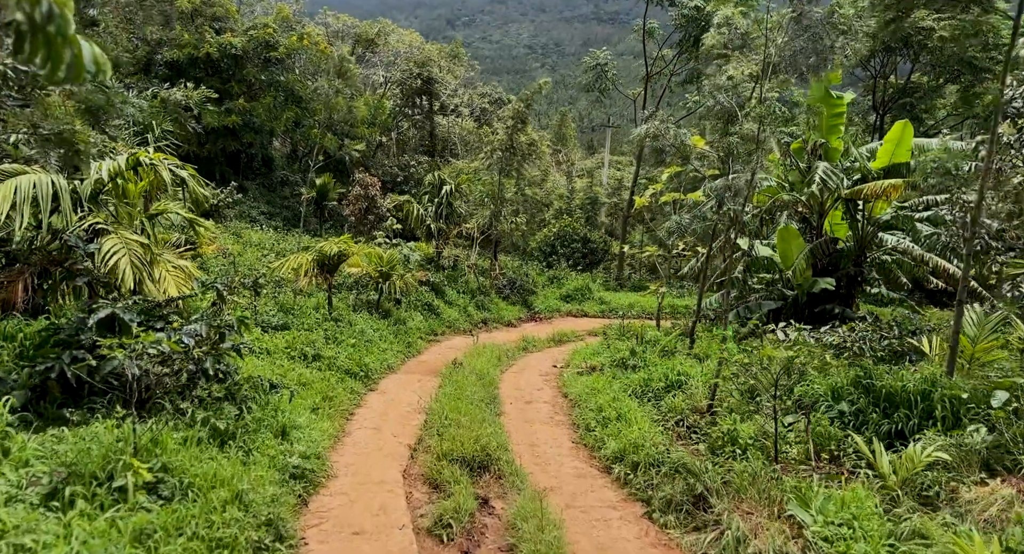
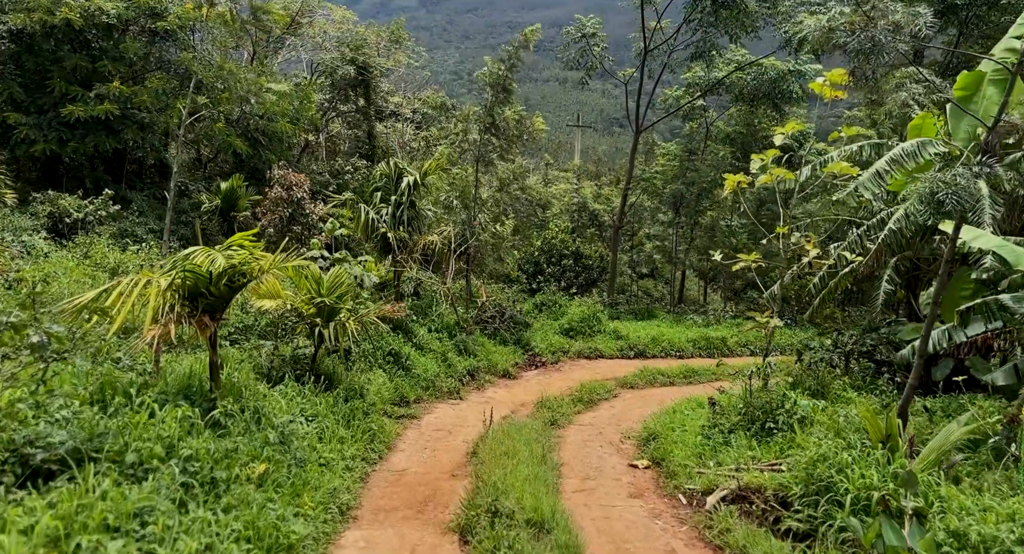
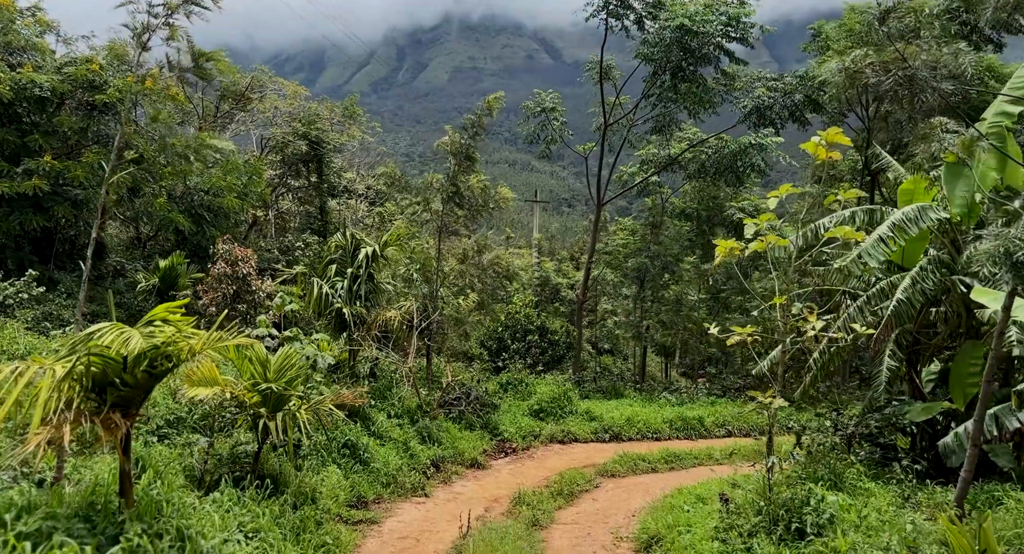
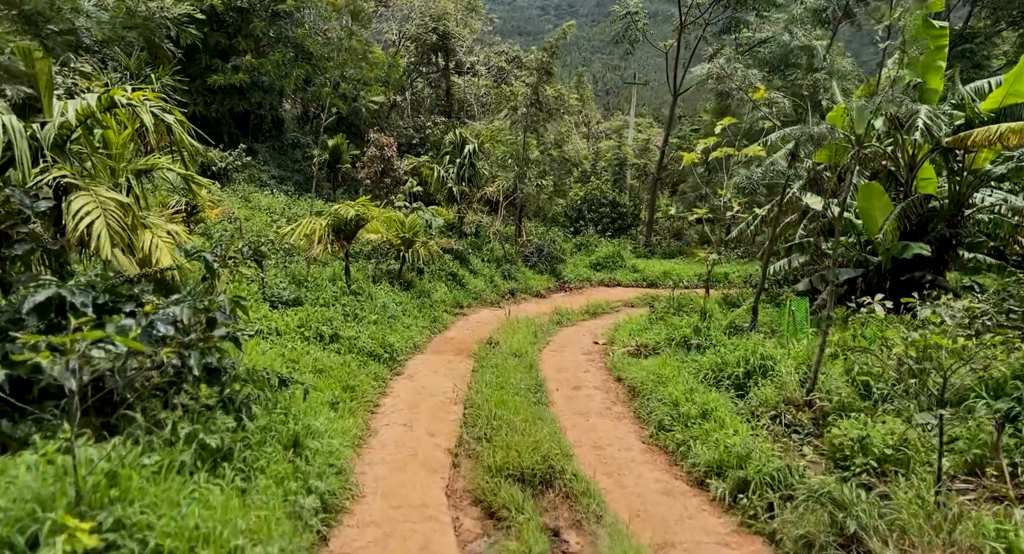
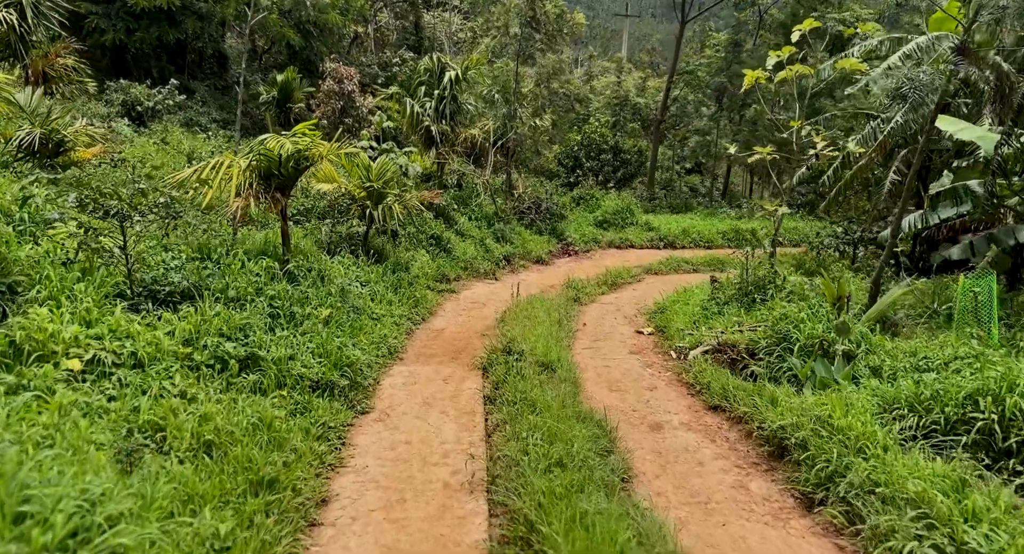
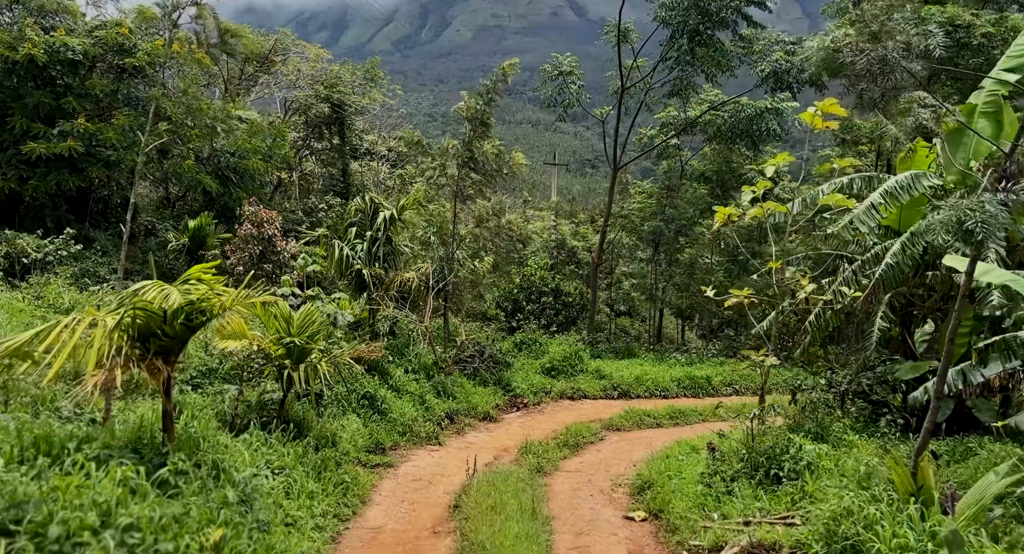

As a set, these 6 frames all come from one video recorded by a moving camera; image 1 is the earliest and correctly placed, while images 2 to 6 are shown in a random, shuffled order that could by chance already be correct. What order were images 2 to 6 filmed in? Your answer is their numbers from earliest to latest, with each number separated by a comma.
4, 5, 2, 6, 3
